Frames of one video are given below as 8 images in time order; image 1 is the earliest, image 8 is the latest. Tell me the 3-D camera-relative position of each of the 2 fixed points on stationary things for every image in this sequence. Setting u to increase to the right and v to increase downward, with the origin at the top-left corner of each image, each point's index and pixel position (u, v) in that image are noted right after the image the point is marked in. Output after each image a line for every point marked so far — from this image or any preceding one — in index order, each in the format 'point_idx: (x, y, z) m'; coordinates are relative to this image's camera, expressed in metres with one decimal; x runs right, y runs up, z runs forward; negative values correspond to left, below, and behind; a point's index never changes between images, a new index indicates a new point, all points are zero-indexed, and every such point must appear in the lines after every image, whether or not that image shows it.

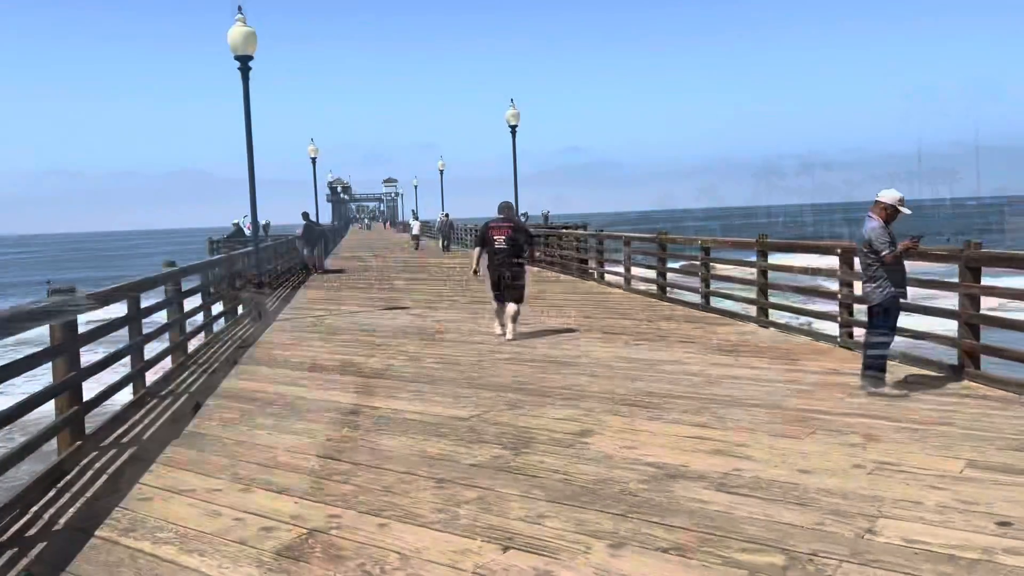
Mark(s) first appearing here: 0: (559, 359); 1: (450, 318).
0: (+0.4, -0.7, +7.8) m
1: (-0.9, -0.4, +11.3) m
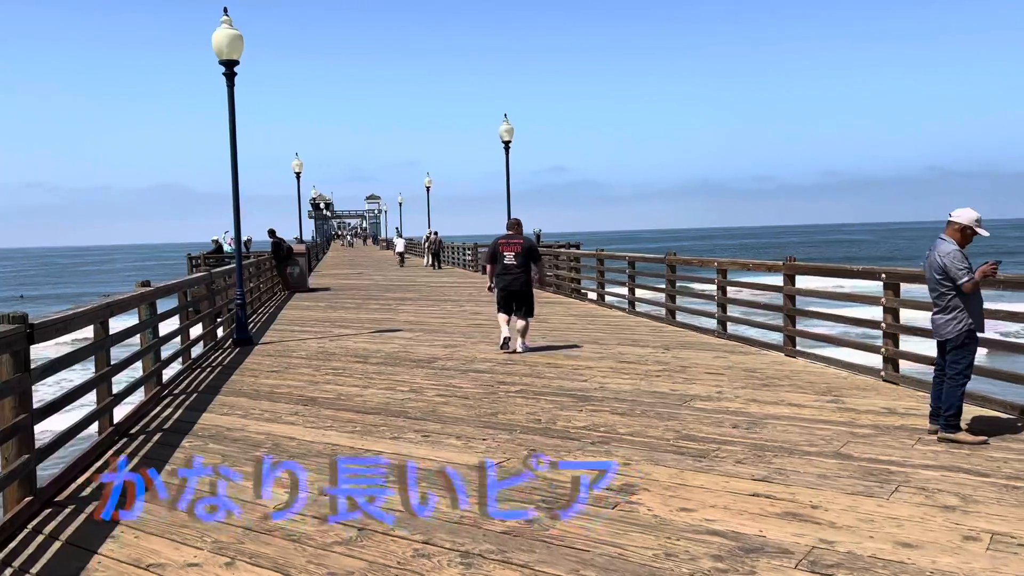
0: (+0.5, -0.9, +7.1) m
1: (-0.8, -0.7, +10.5) m
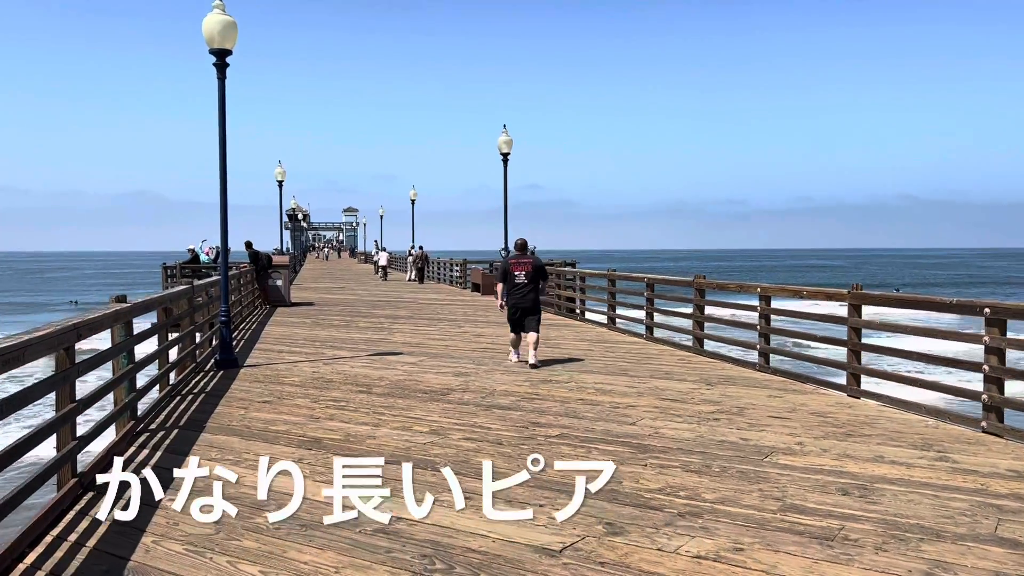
0: (+0.8, -1.1, +6.0) m
1: (-0.6, -0.9, +9.5) m
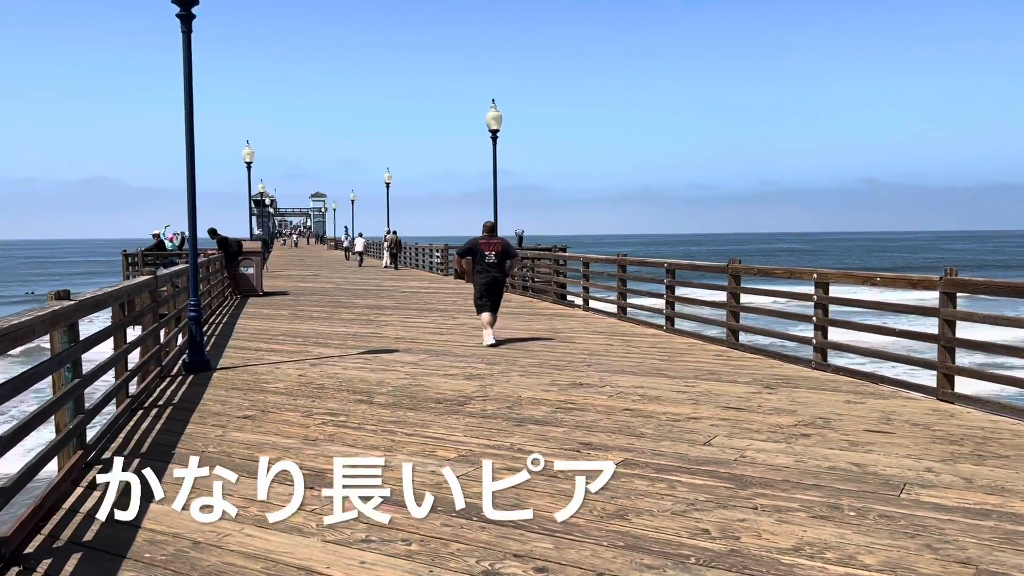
0: (+1.1, -1.0, +4.8) m
1: (-0.4, -0.8, +8.2) m
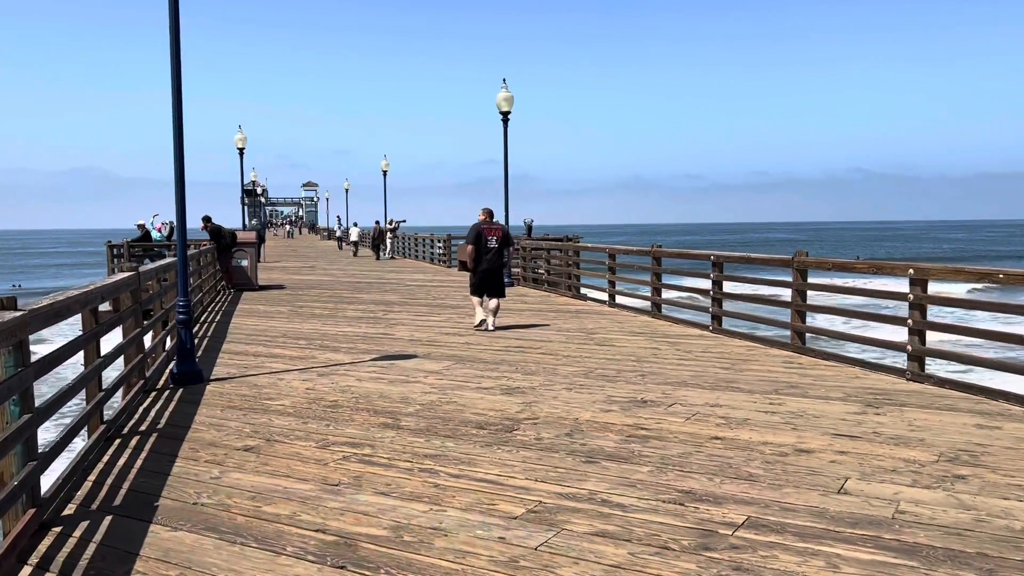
0: (+1.5, -1.0, +3.6) m
1: (-0.1, -0.8, +7.0) m
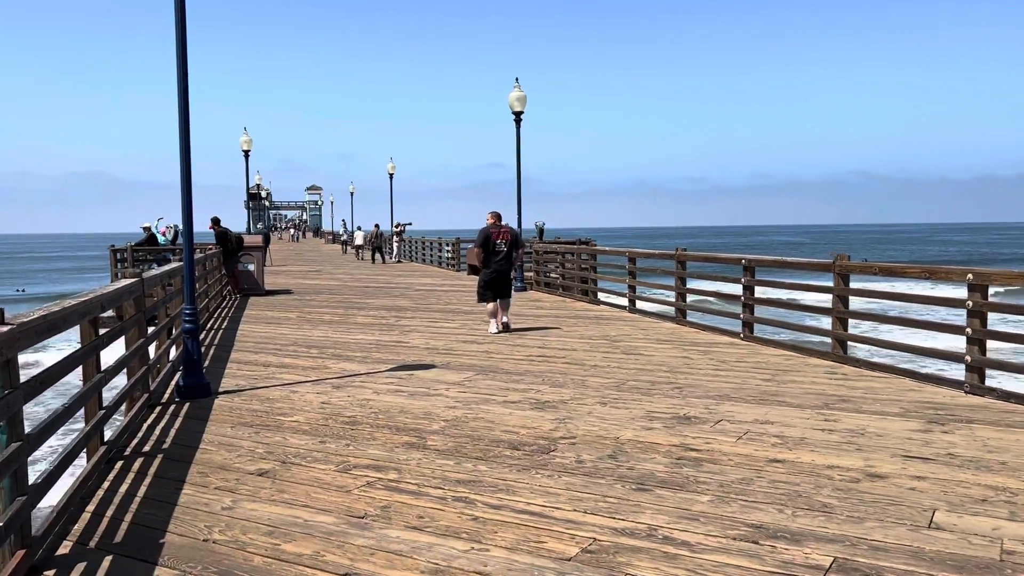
0: (+1.7, -1.1, +3.2) m
1: (+0.1, -0.9, +6.5) m
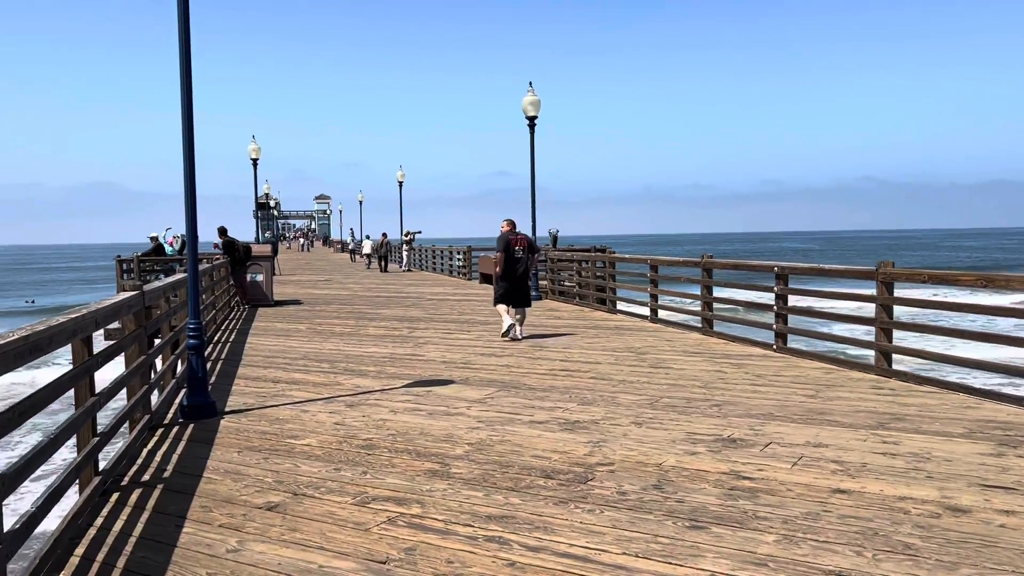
0: (+1.9, -1.1, +2.7) m
1: (+0.3, -0.9, +6.1) m
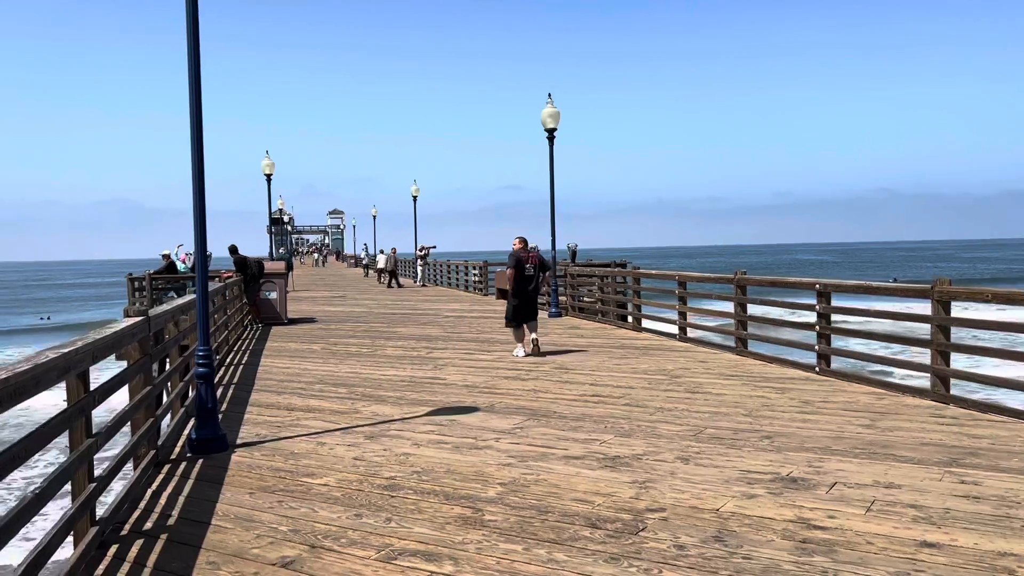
0: (+2.1, -1.2, +2.2) m
1: (+0.6, -1.1, +5.6) m
